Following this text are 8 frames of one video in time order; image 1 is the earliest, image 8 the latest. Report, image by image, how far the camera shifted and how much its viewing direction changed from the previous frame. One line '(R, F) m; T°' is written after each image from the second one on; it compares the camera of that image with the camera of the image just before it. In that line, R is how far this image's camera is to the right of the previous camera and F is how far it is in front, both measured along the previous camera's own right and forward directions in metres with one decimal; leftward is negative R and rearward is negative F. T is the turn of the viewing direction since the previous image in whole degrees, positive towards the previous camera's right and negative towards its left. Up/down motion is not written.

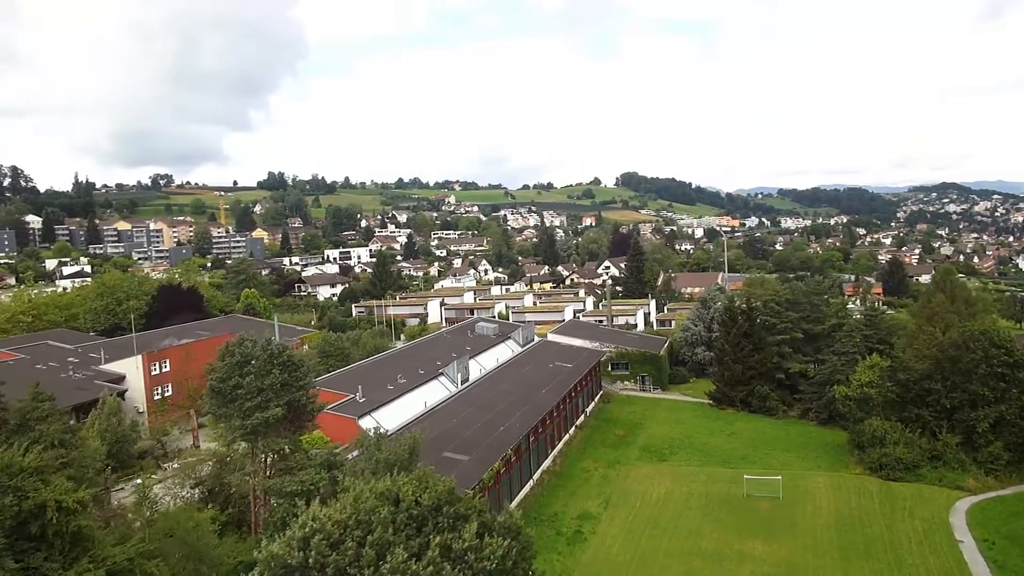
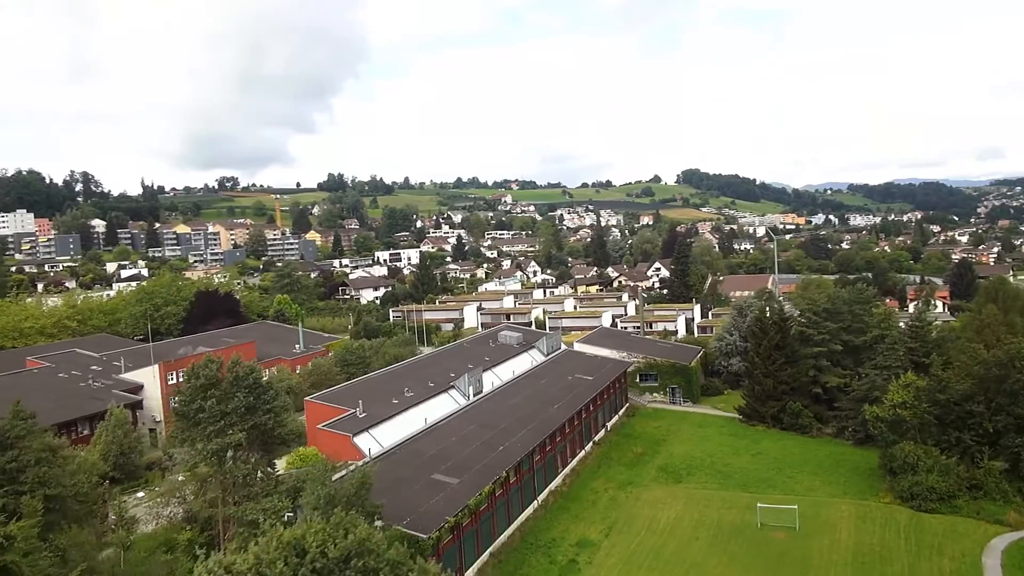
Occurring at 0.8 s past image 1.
(+1.4, +0.8) m; -4°
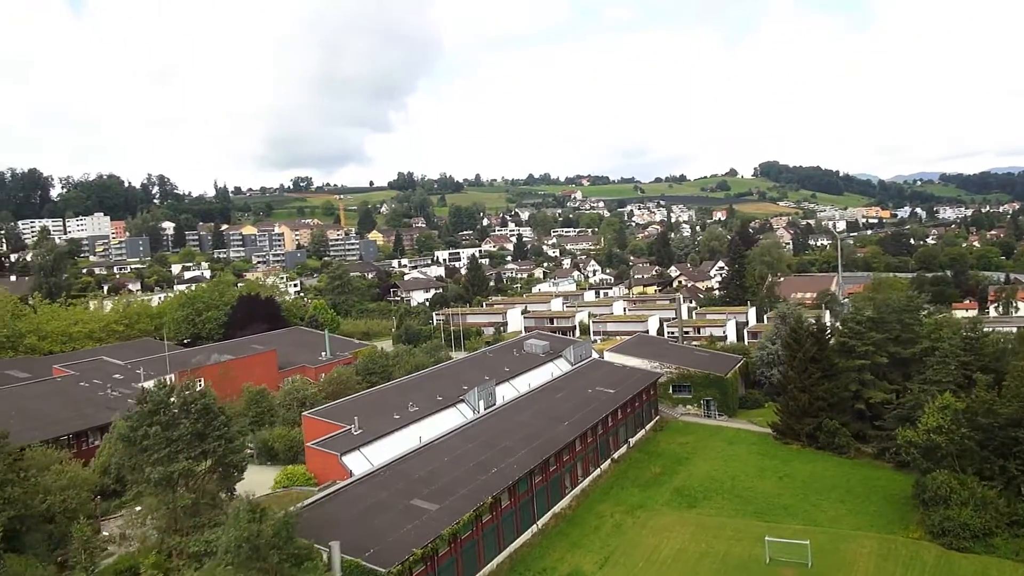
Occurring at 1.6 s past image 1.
(+1.7, +1.0) m; -5°
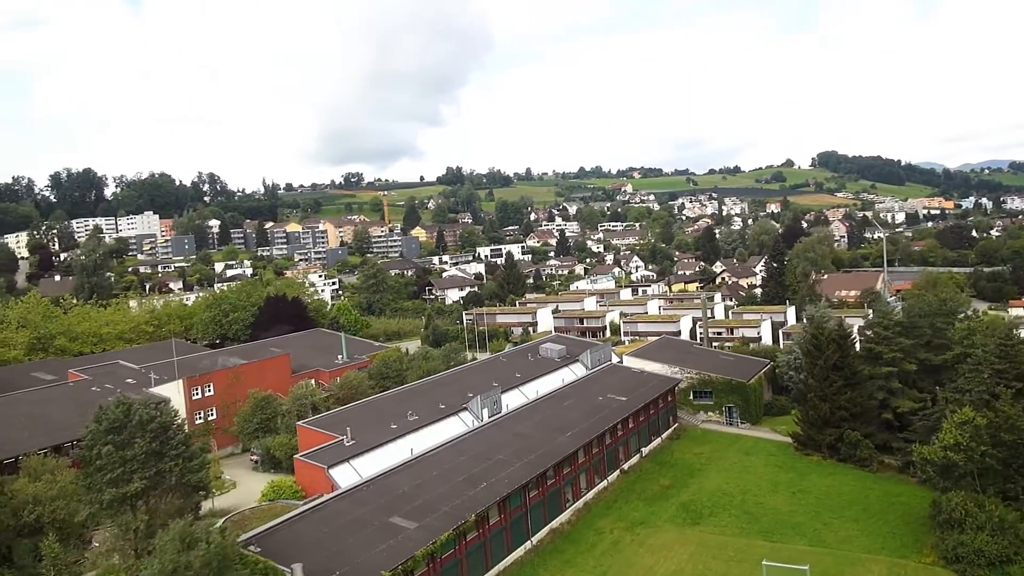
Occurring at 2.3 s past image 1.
(+1.3, +0.6) m; -4°
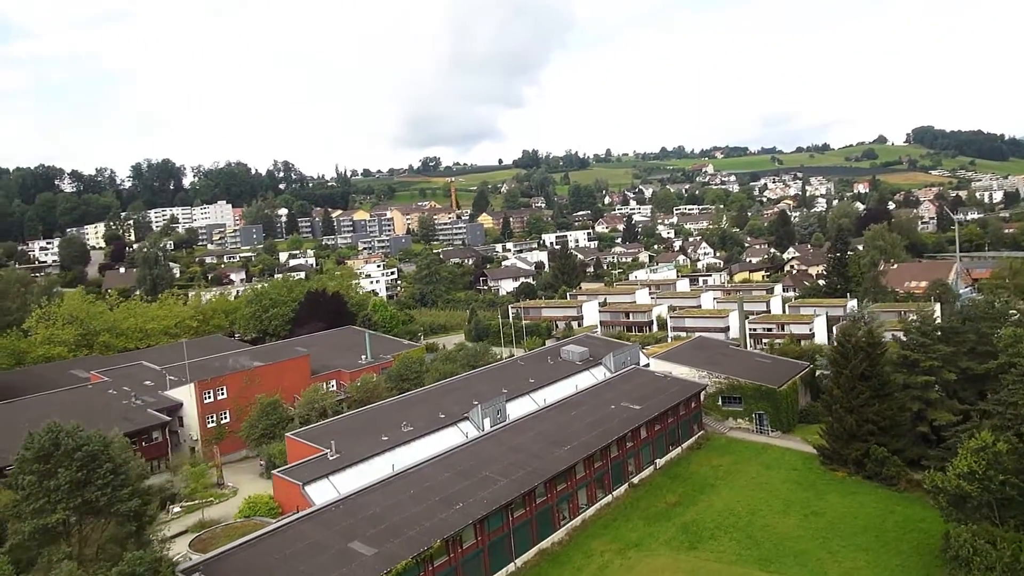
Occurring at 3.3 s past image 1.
(+2.1, +1.0) m; -6°
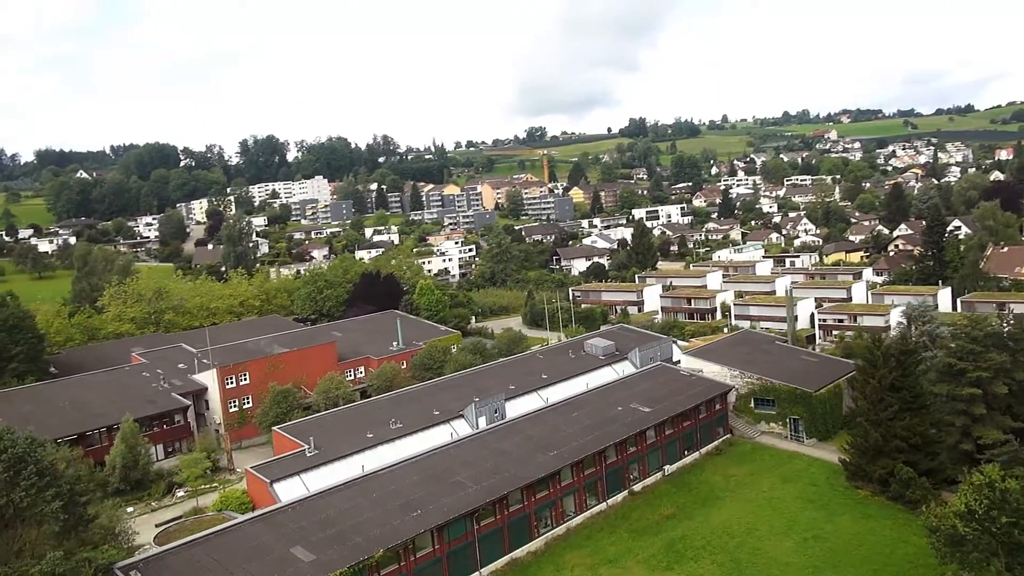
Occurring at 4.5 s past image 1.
(+2.8, +1.0) m; -8°
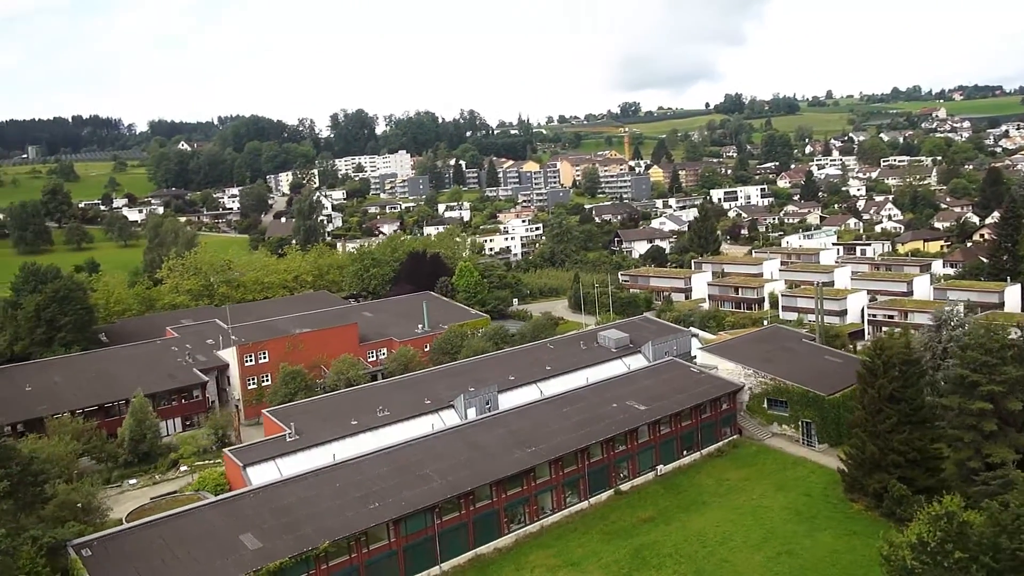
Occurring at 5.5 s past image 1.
(+2.5, +0.4) m; -7°
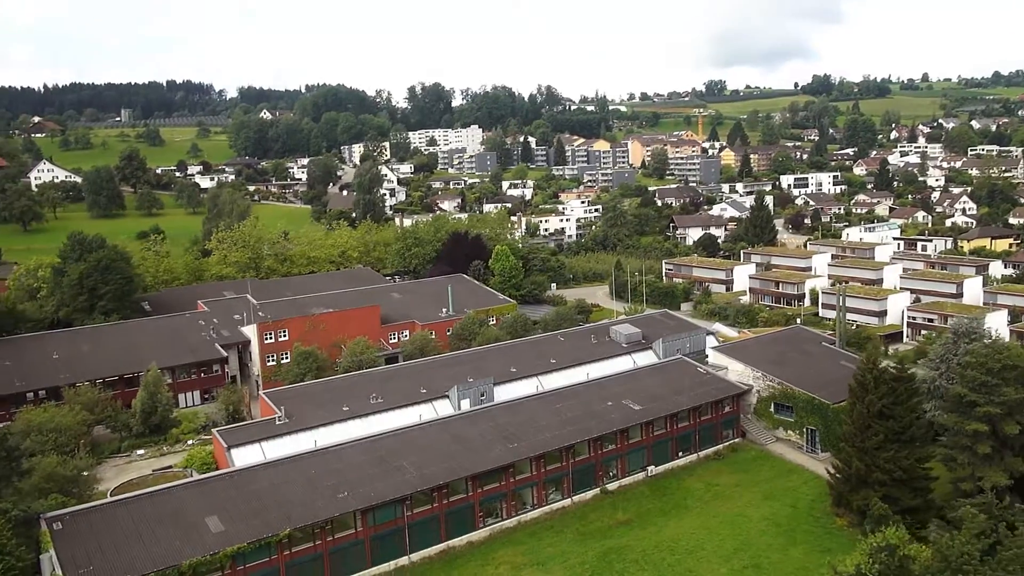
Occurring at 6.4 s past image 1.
(+2.0, 0.0) m; -6°
